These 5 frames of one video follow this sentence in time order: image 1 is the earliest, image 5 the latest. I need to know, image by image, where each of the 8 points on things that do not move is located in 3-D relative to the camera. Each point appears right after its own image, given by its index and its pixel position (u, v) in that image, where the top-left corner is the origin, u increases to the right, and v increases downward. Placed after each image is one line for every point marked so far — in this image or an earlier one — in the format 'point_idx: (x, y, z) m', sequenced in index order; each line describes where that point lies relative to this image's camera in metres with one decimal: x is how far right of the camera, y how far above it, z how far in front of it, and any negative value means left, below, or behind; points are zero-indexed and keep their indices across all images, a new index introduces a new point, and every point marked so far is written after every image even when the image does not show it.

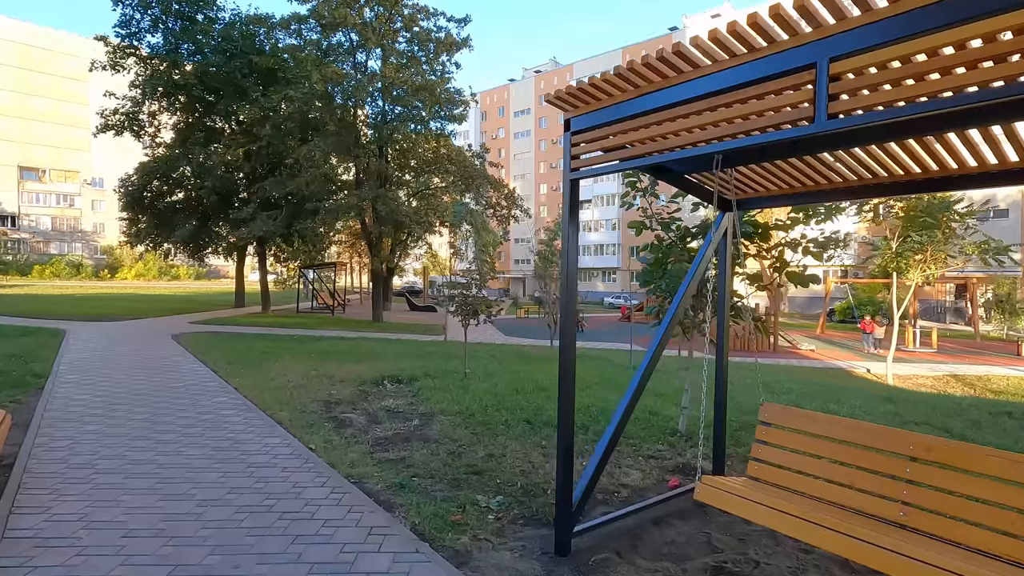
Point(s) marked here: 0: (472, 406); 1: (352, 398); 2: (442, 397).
0: (-0.4, -1.3, +7.3) m
1: (-2.0, -1.4, +8.2) m
2: (-0.8, -1.4, +8.0) m
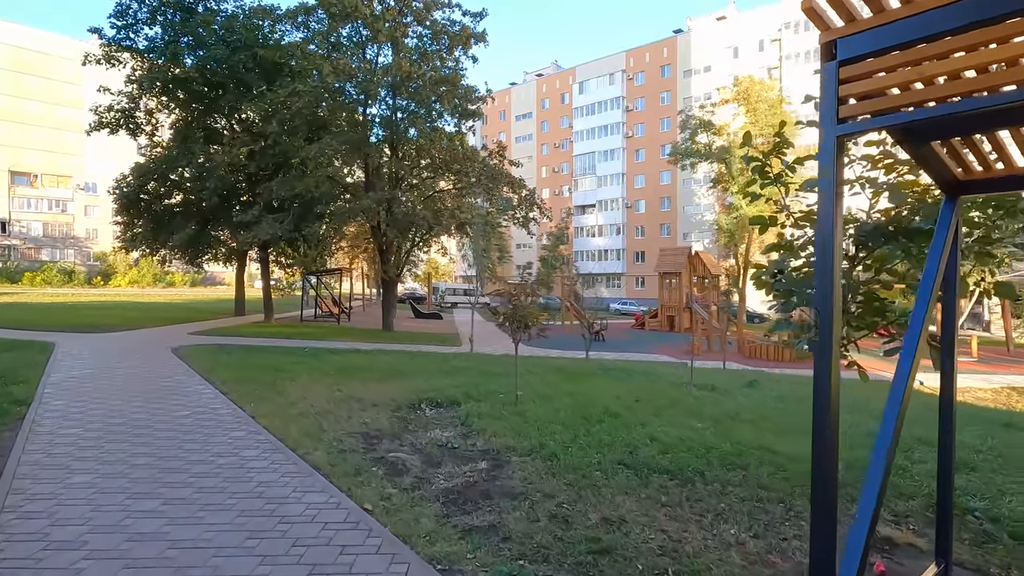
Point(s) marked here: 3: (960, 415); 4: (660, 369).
0: (+0.3, -1.4, +6.0) m
1: (-1.2, -1.5, +6.9) m
2: (0.0, -1.5, +6.7) m
3: (+6.1, -1.7, +8.7) m
4: (+2.9, -1.6, +12.6) m
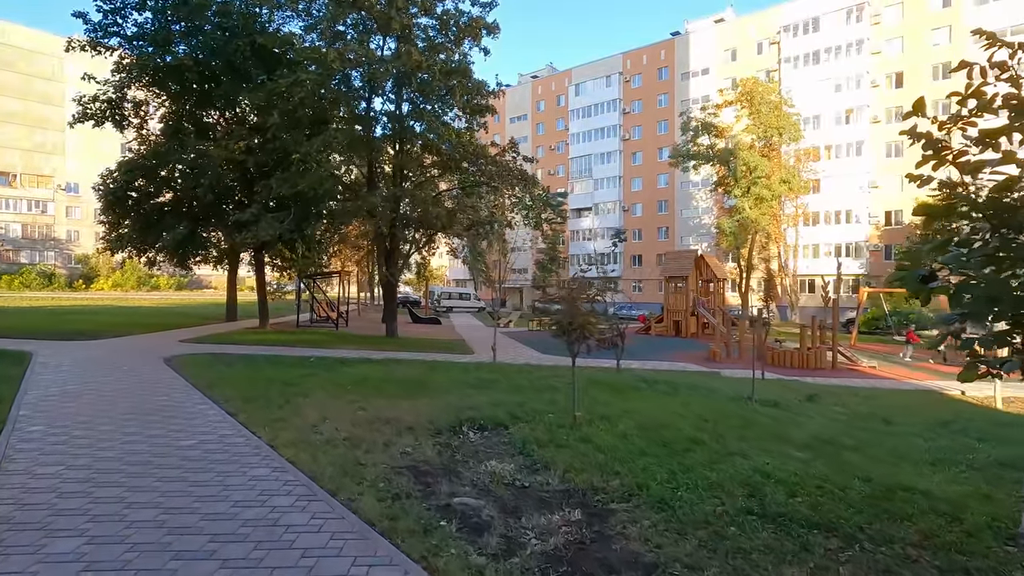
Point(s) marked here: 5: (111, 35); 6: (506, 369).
0: (+1.0, -1.5, +4.9) m
1: (-0.6, -1.6, +5.7) m
2: (+0.6, -1.5, +5.6) m
3: (+6.7, -1.8, +7.7) m
4: (+3.5, -1.7, +11.6) m
5: (-11.8, +7.5, +18.7) m
6: (-0.1, -1.5, +12.1) m
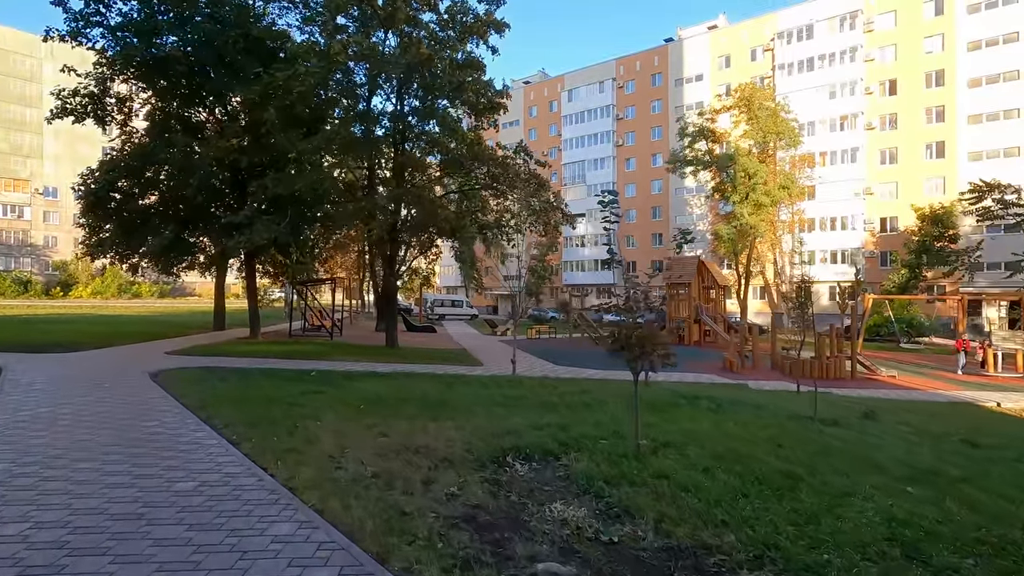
0: (+1.6, -1.5, +3.9) m
1: (0.0, -1.6, +4.7) m
2: (+1.2, -1.6, +4.6) m
3: (+7.2, -1.9, +6.8) m
4: (+3.9, -1.8, +10.7) m
5: (-11.6, +7.2, +17.5) m
6: (+0.3, -1.7, +11.1) m
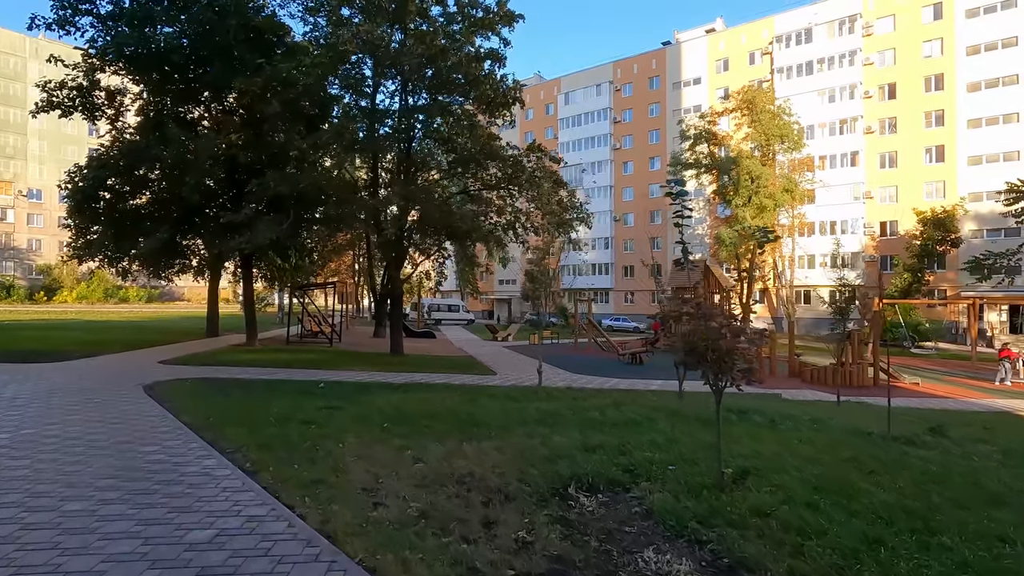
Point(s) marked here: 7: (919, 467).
0: (+2.2, -1.6, +3.1) m
1: (+0.5, -1.7, +3.9) m
2: (+1.7, -1.6, +3.8) m
3: (+7.7, -1.9, +6.1) m
4: (+4.3, -1.9, +9.9) m
5: (-11.2, +7.1, +16.6) m
6: (+0.7, -1.7, +10.2) m
7: (+4.0, -1.8, +6.3) m
